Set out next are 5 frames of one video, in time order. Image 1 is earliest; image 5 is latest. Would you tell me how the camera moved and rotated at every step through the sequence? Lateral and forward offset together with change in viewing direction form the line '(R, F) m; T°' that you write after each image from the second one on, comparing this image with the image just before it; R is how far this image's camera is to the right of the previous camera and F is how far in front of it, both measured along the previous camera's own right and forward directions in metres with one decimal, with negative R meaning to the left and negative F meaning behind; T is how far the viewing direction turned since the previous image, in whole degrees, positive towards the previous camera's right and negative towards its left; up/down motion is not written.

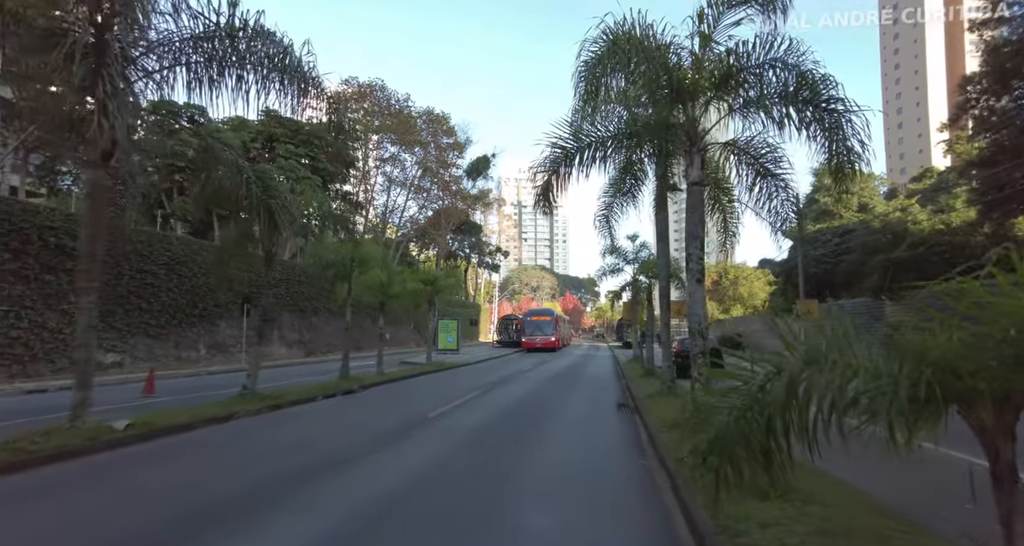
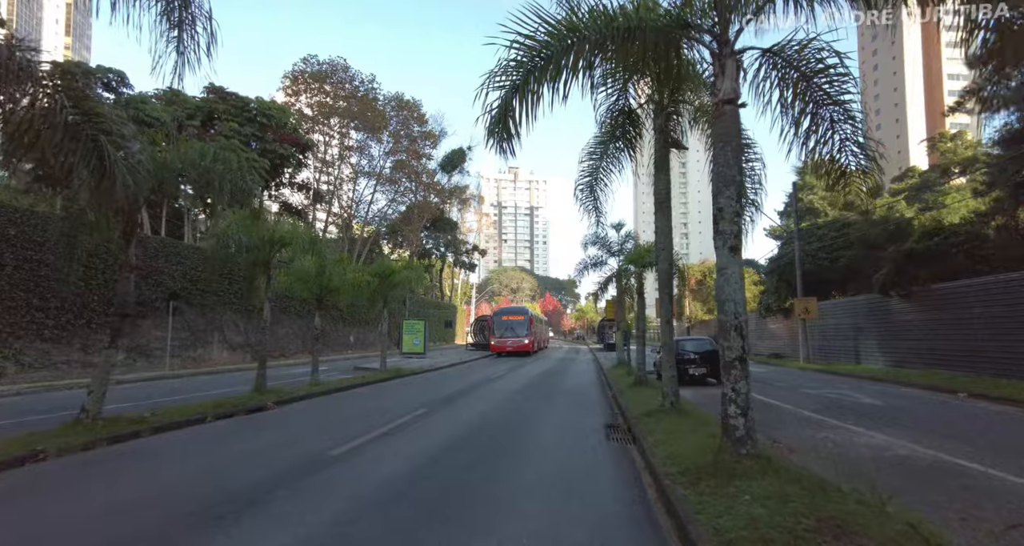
(+0.5, +3.1) m; +2°
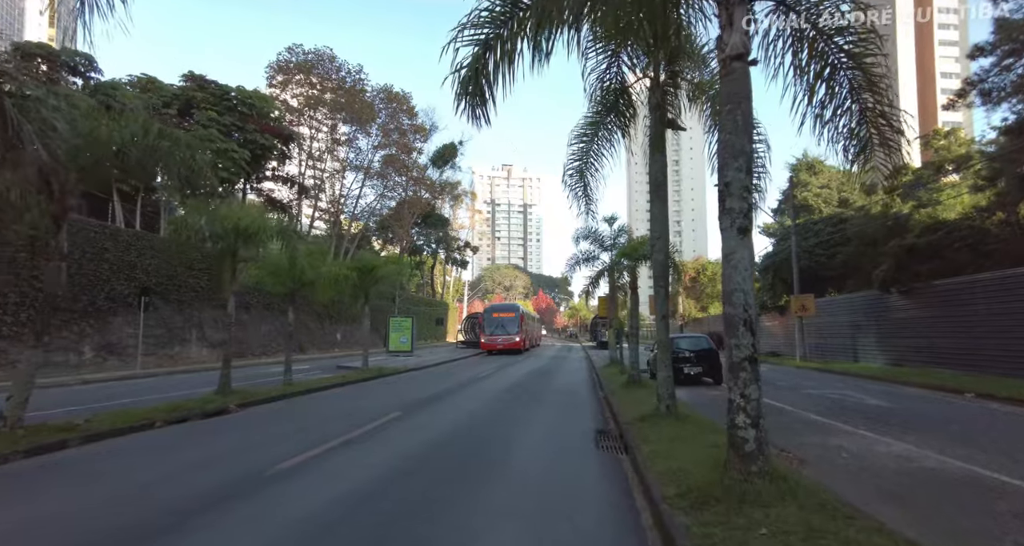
(+0.2, +0.9) m; +1°
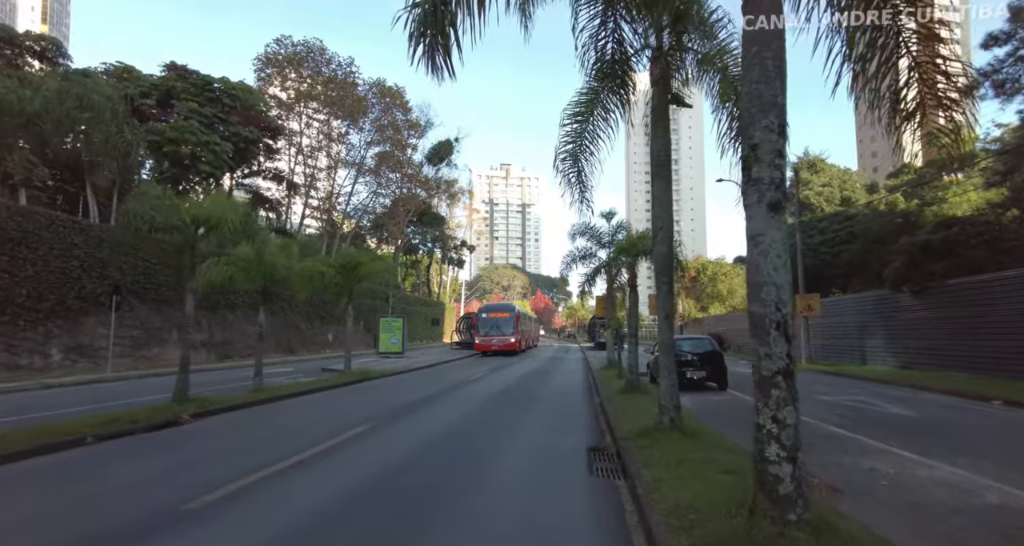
(+0.2, +1.1) m; 0°
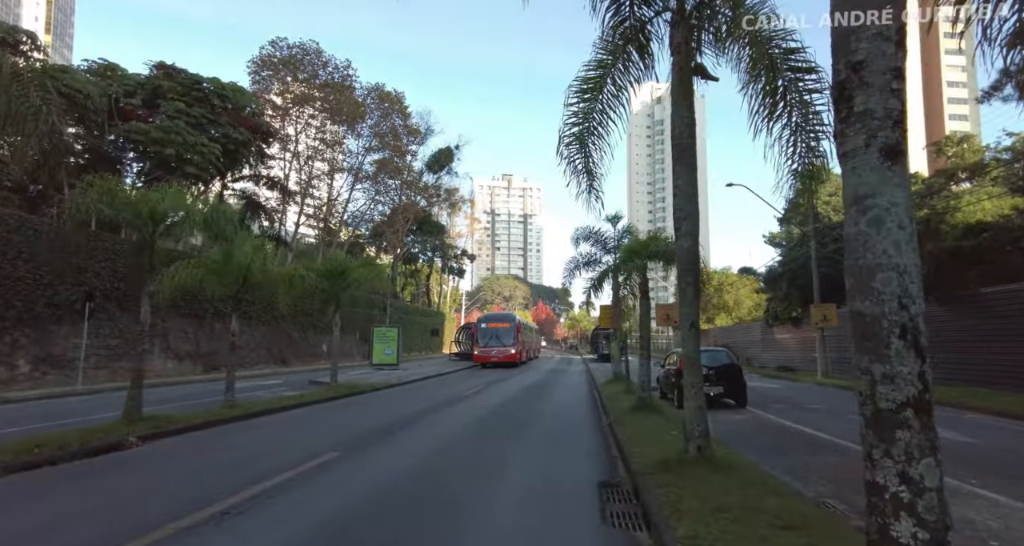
(+0.1, +1.2) m; 0°
